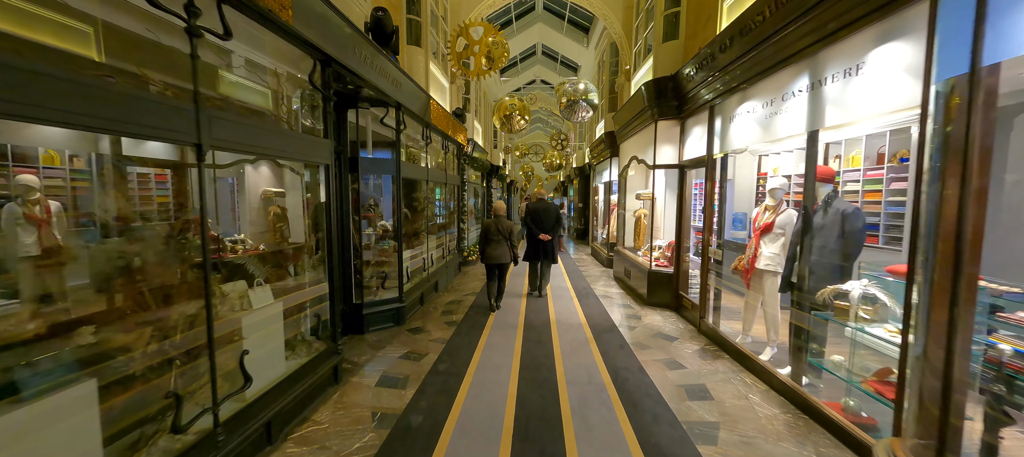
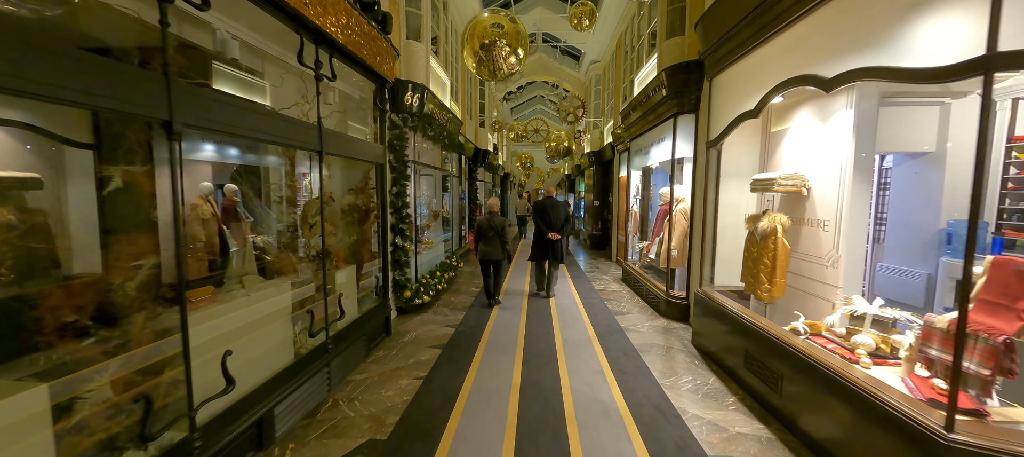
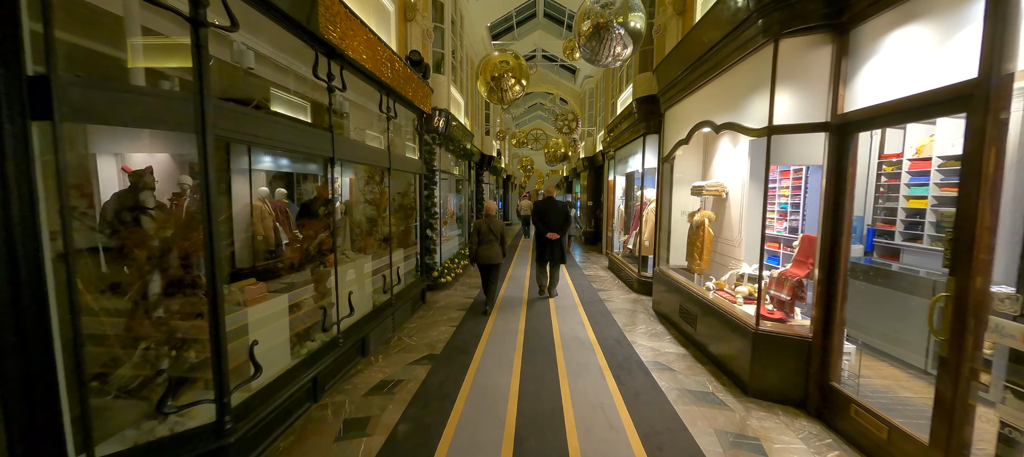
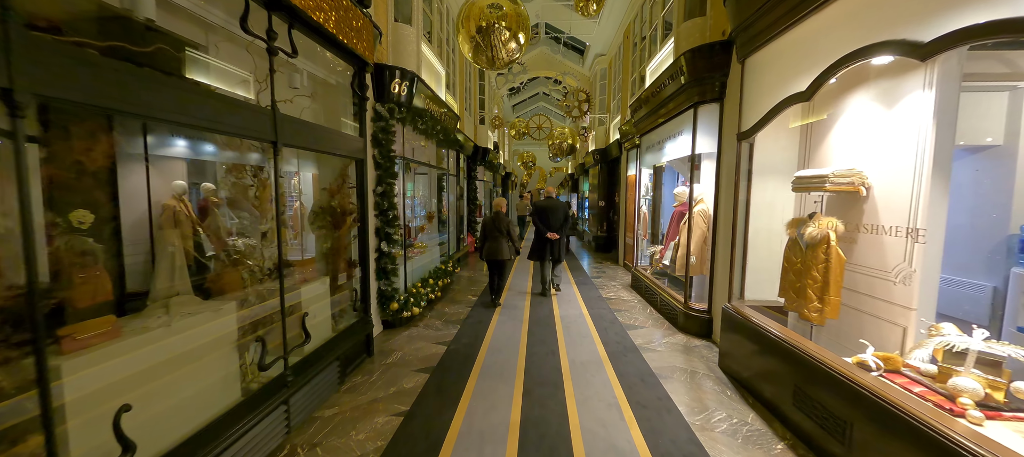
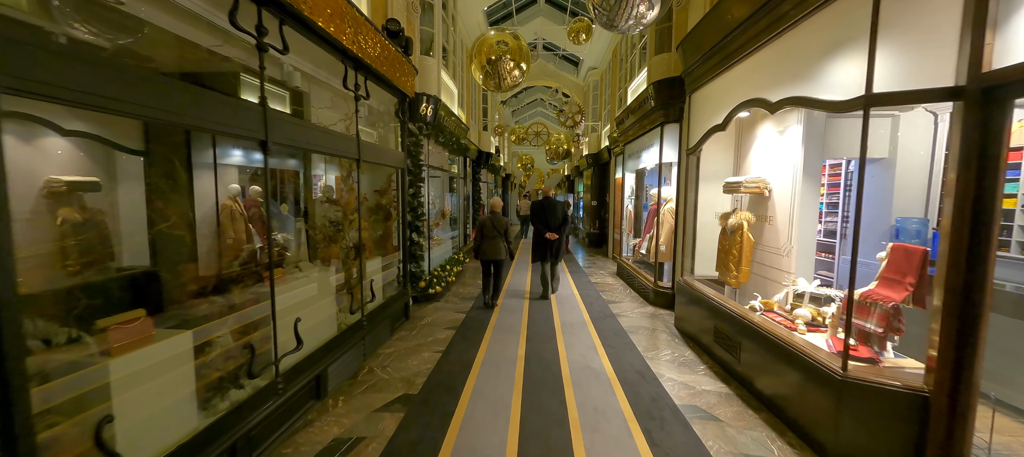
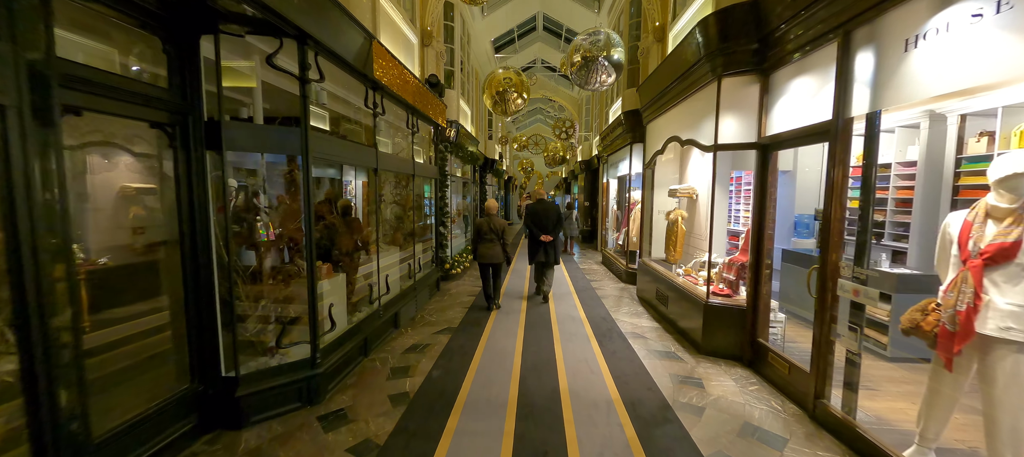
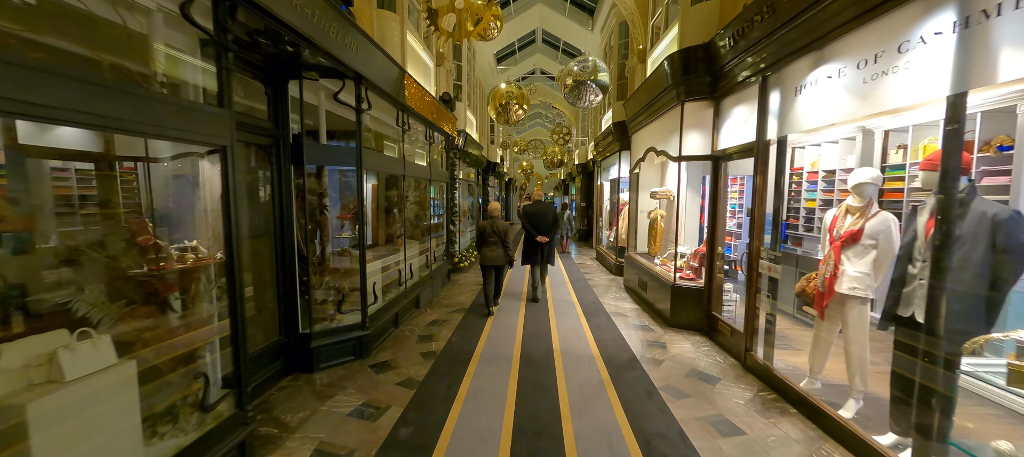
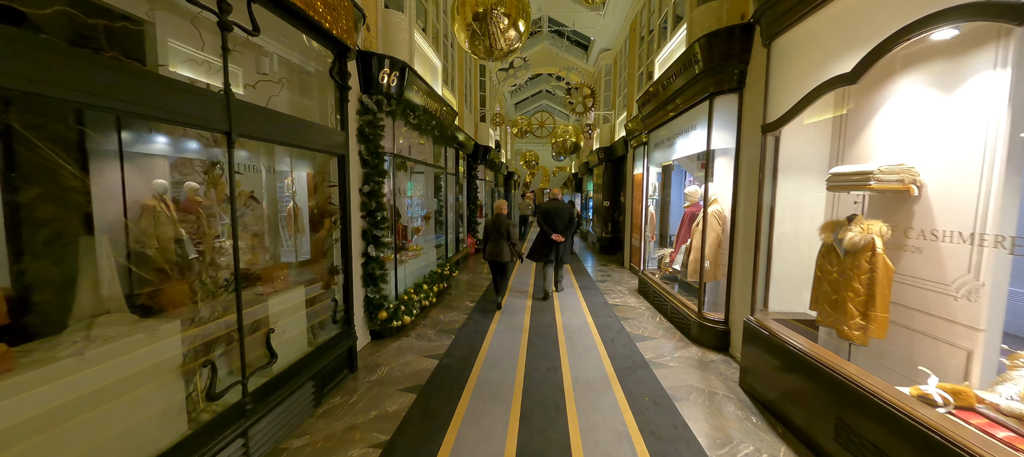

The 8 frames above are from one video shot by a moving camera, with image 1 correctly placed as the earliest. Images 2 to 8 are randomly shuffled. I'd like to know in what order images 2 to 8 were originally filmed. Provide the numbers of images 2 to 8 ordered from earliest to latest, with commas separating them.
7, 6, 3, 5, 2, 4, 8
